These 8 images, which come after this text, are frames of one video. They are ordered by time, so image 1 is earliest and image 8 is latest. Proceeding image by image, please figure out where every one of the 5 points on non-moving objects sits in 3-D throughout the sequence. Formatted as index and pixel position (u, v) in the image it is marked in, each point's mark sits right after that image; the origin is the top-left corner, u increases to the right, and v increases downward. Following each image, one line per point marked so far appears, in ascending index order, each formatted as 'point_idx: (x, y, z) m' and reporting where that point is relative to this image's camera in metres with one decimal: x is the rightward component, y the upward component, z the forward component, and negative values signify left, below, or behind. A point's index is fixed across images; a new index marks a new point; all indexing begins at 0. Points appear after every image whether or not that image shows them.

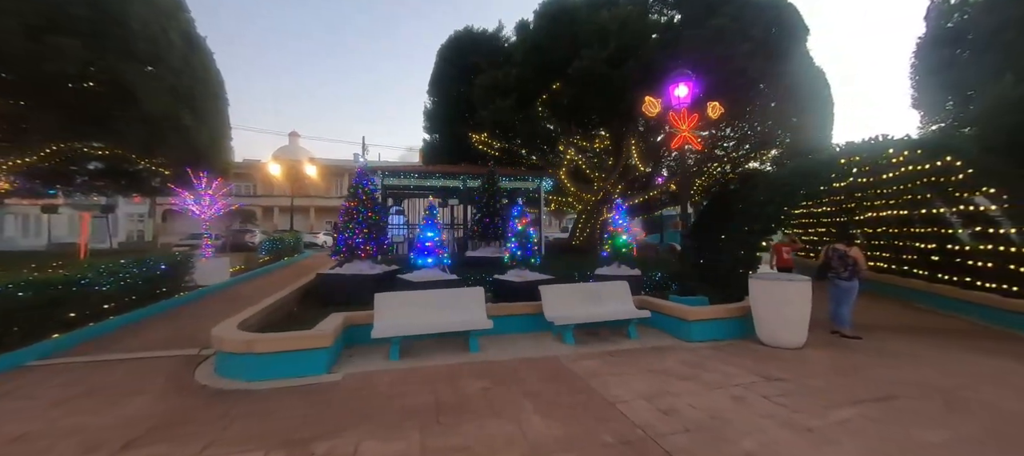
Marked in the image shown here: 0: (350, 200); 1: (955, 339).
0: (-3.5, +0.6, +8.3) m
1: (+6.8, -1.7, +5.9) m
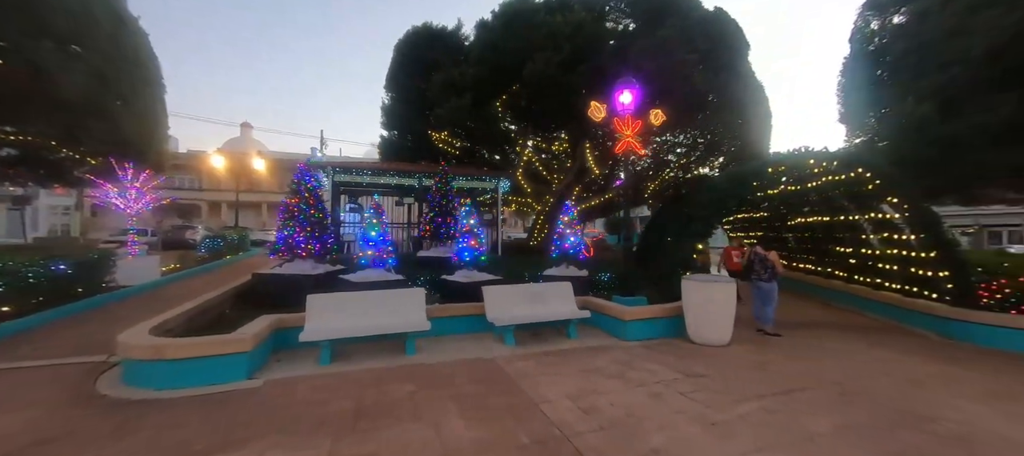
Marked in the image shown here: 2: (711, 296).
0: (-4.6, +0.6, +8.0) m
1: (+5.9, -1.8, +6.5) m
2: (+3.0, -1.0, +5.7) m
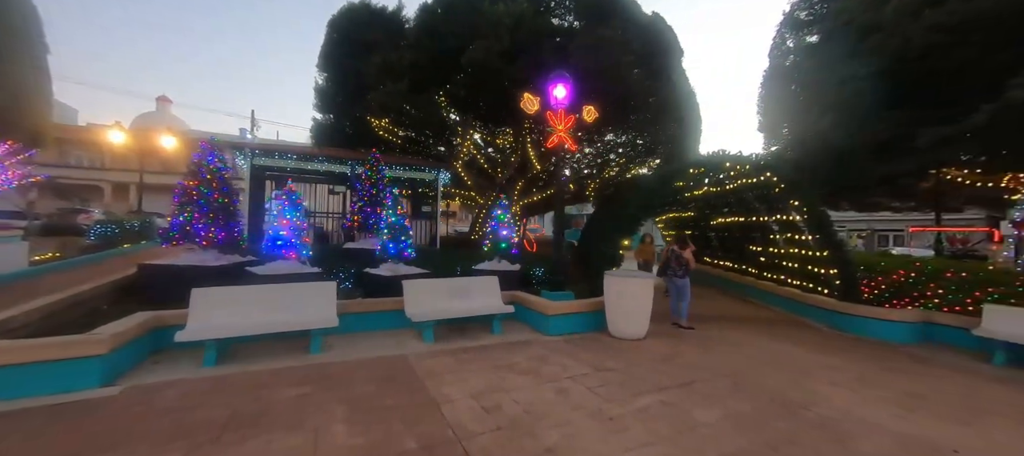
0: (-6.0, +0.9, +7.1) m
1: (+4.6, -1.8, +7.0) m
2: (+1.8, -1.0, +5.9) m
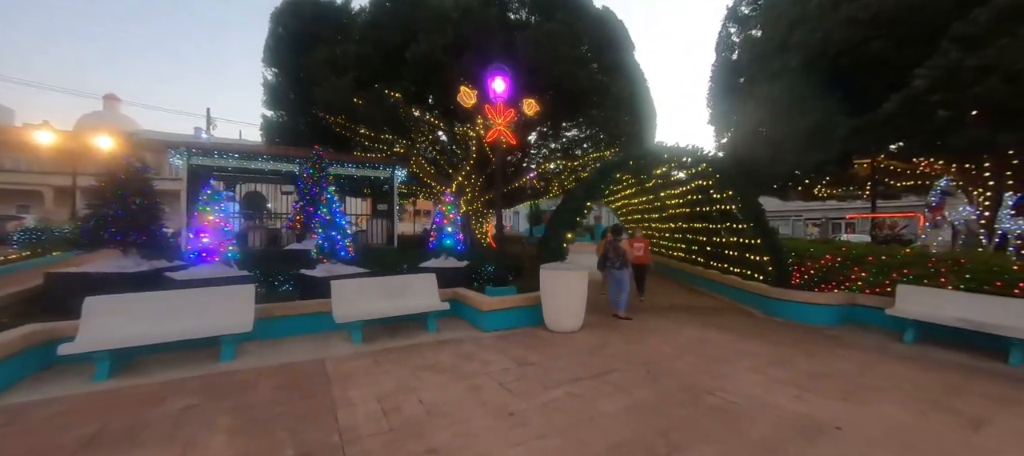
0: (-7.1, +0.8, +6.7) m
1: (+3.5, -1.6, +7.1) m
2: (+0.8, -0.9, +5.9) m
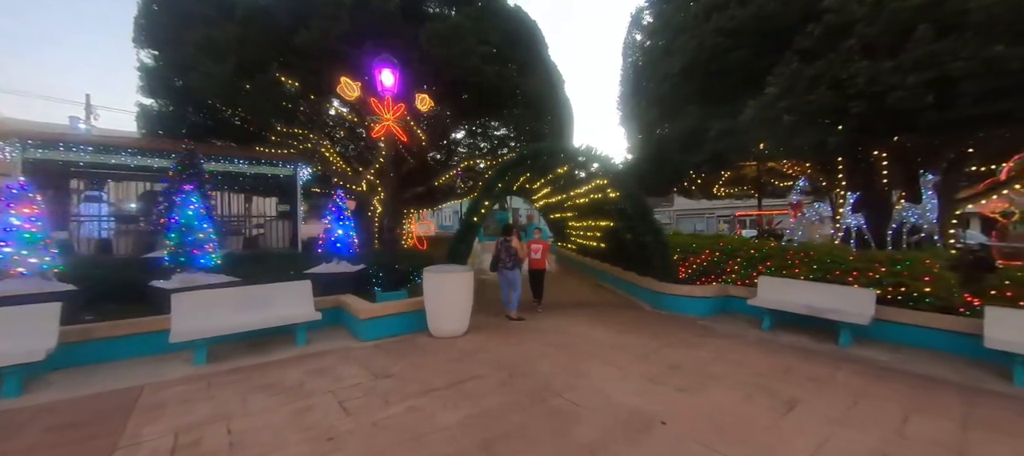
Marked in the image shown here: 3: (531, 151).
0: (-8.9, +0.7, +5.3) m
1: (+1.6, -1.6, +7.3) m
2: (-1.0, -0.9, +5.6) m
3: (+0.4, +1.6, +7.9) m
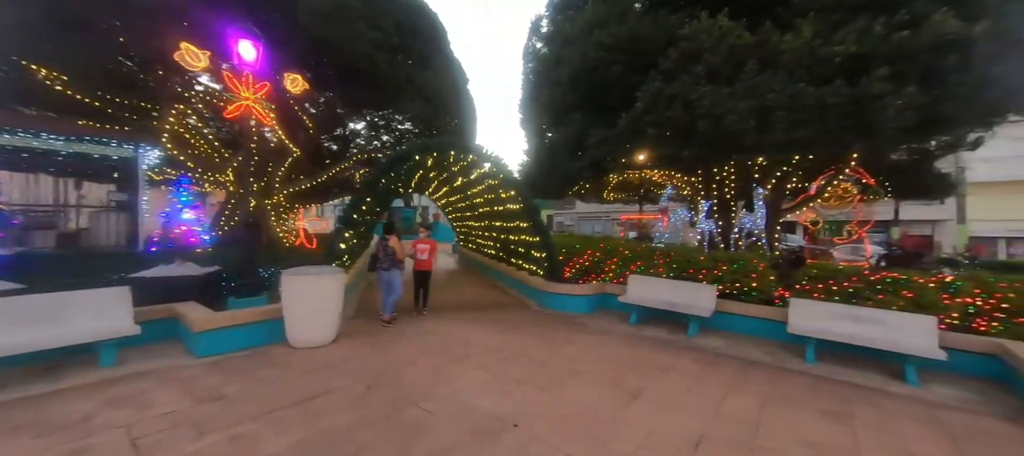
0: (-10.3, +0.9, +2.9) m
1: (-0.6, -1.6, +7.2) m
2: (-2.7, -0.8, +5.0) m
3: (-1.8, +1.6, +7.6) m
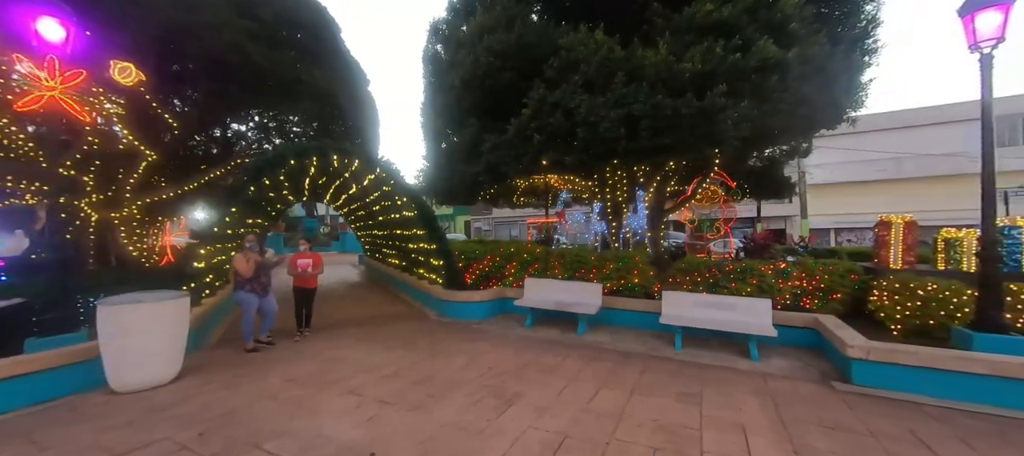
0: (-11.1, +0.5, +0.6) m
1: (-2.4, -1.8, +6.7) m
2: (-4.1, -1.0, +4.2) m
3: (-3.8, +1.4, +6.9) m
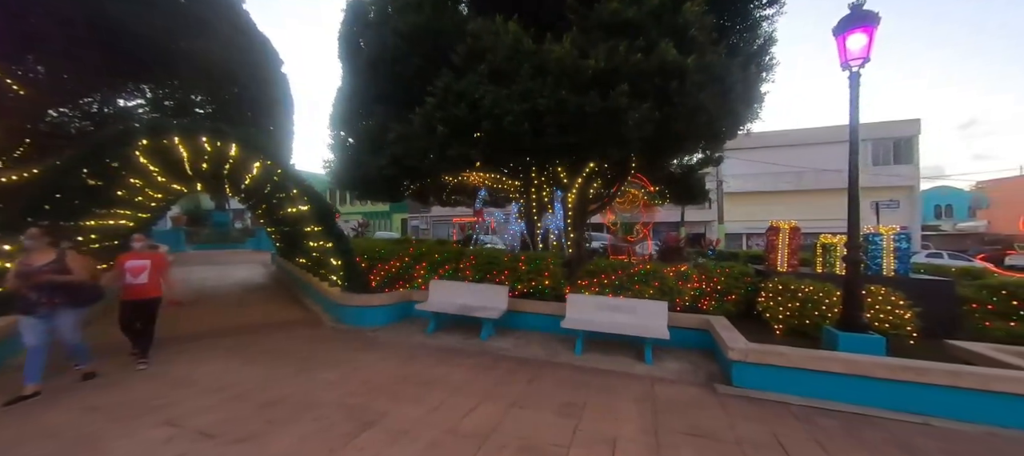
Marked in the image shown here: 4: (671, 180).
0: (-11.7, +0.7, -1.5) m
1: (-4.0, -1.7, +5.9) m
2: (-5.3, -0.9, +3.1) m
3: (-5.4, +1.5, +5.8) m
4: (+4.9, +1.5, +12.0) m
